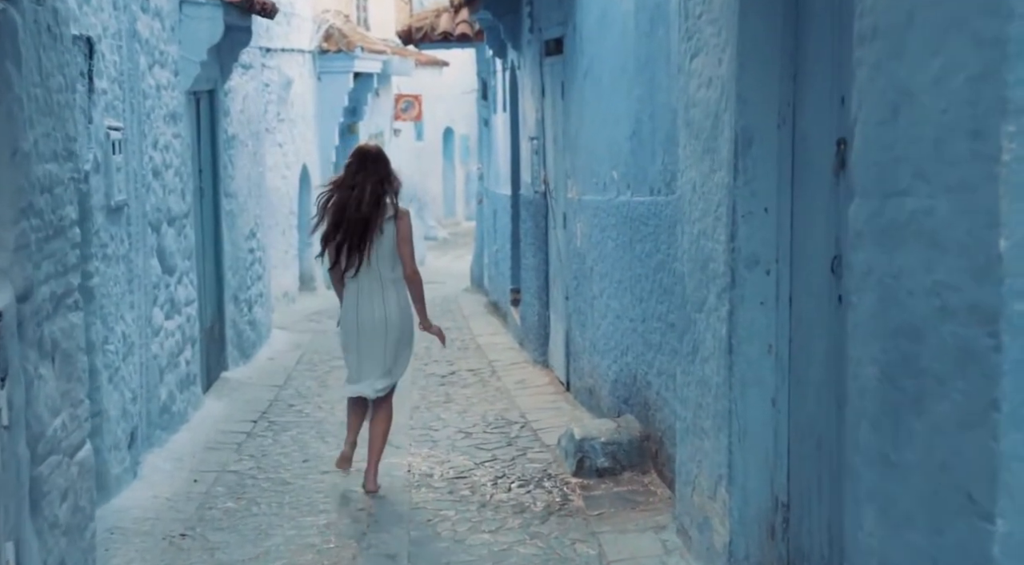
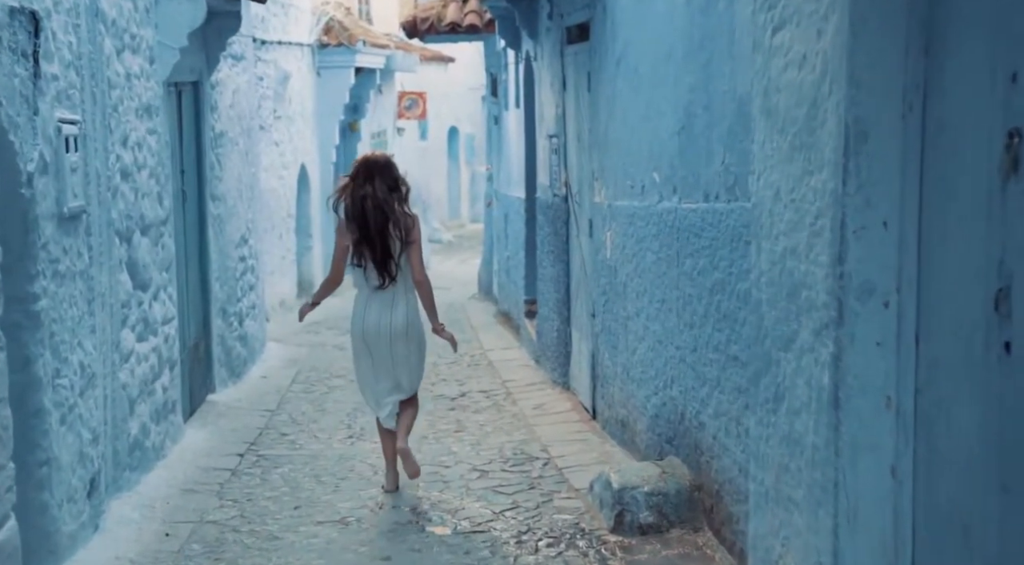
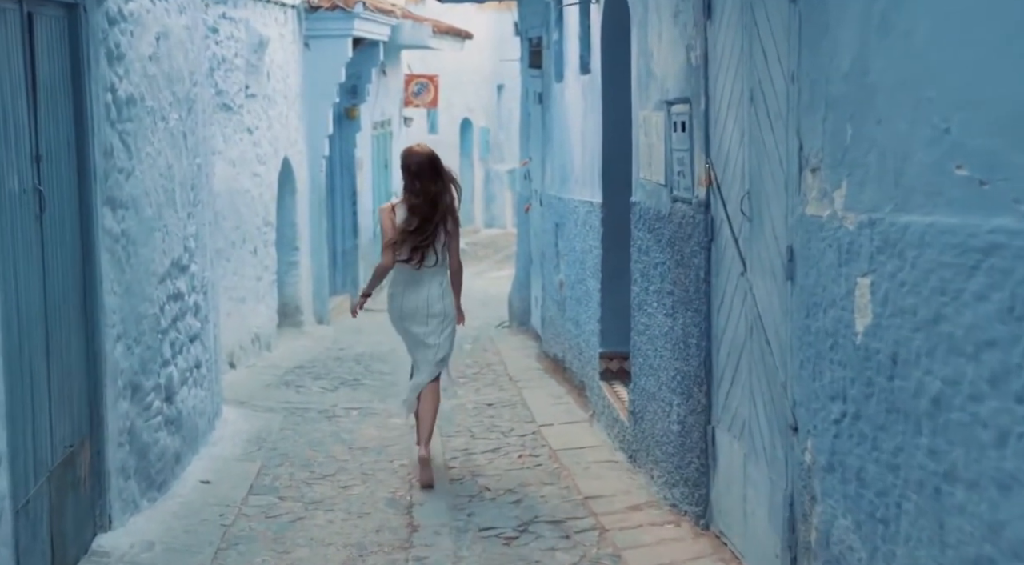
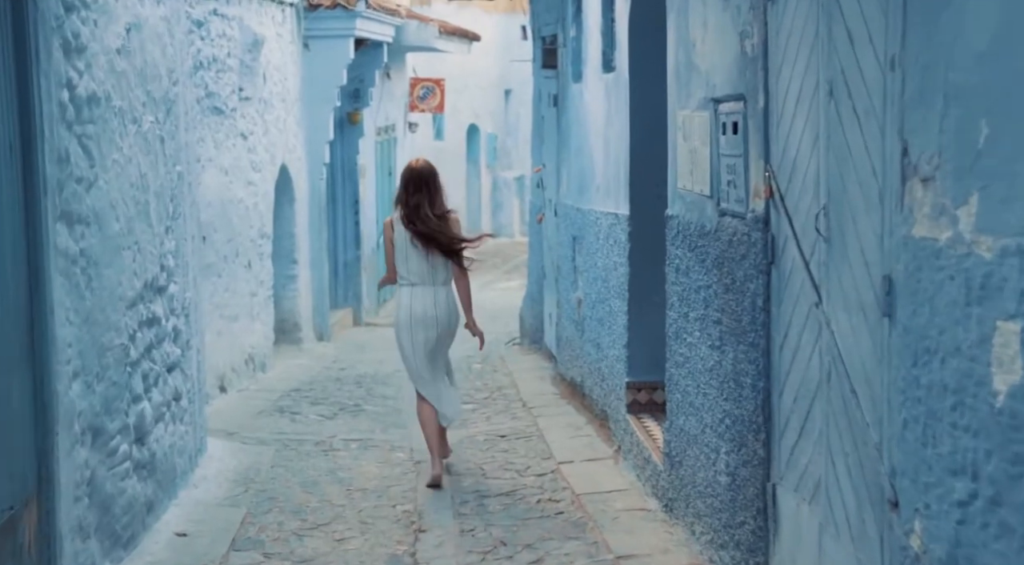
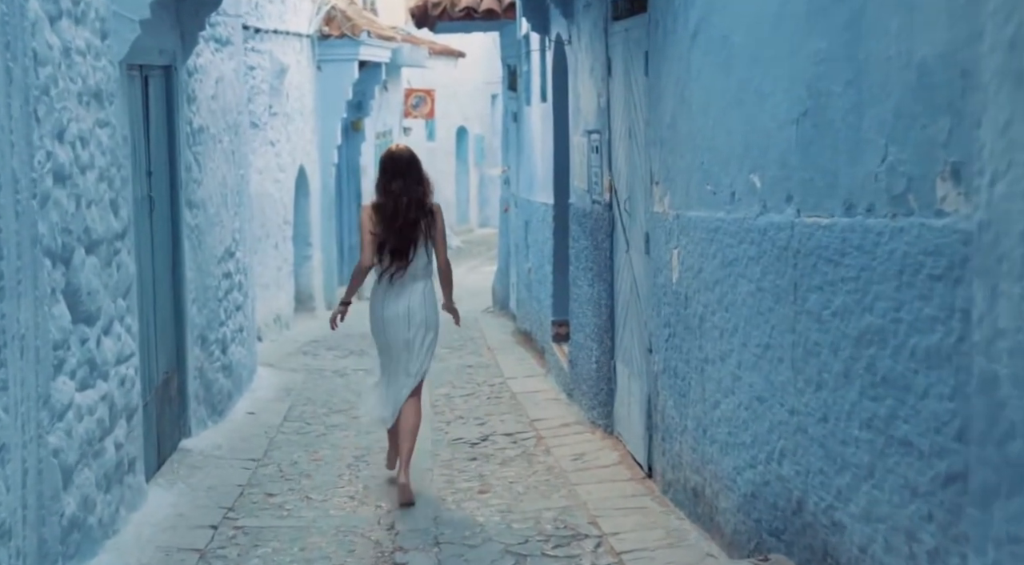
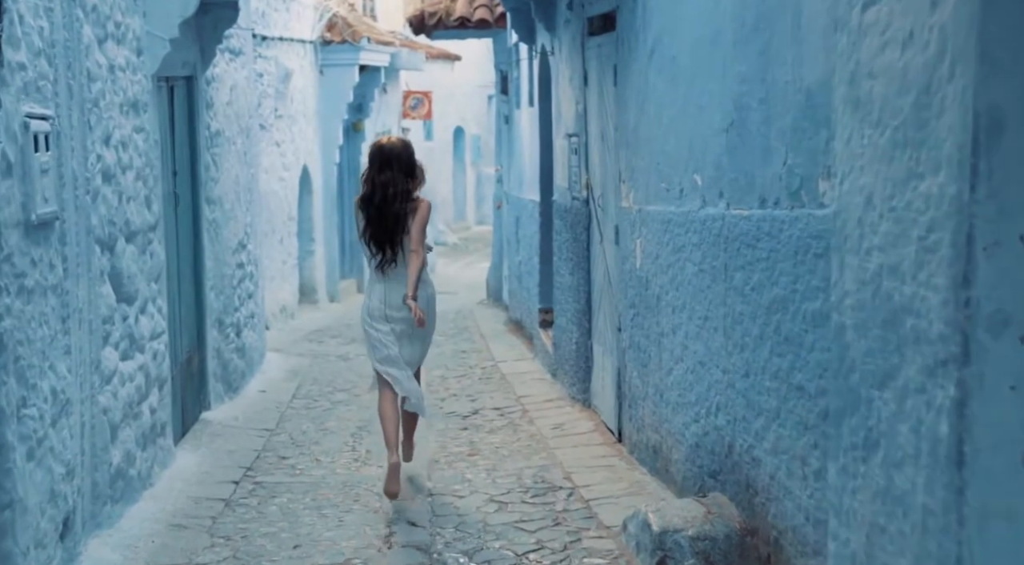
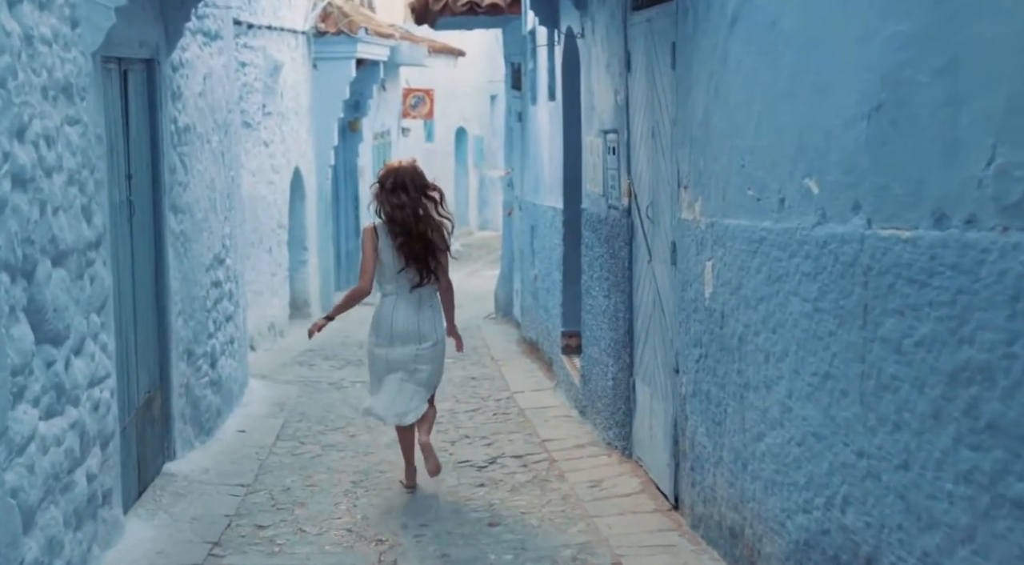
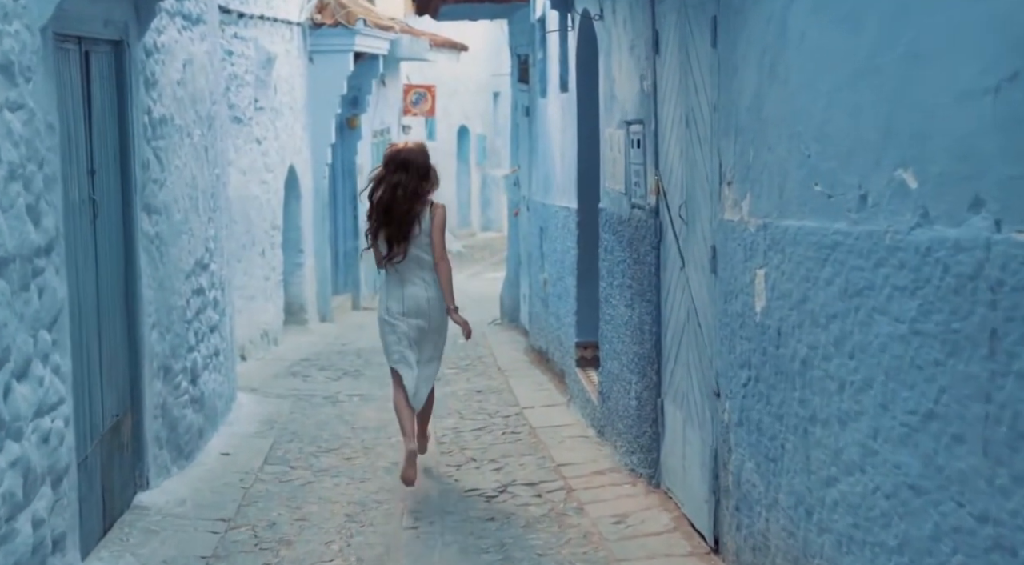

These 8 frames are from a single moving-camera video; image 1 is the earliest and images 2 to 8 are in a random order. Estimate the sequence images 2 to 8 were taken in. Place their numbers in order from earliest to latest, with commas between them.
2, 6, 5, 7, 8, 3, 4
